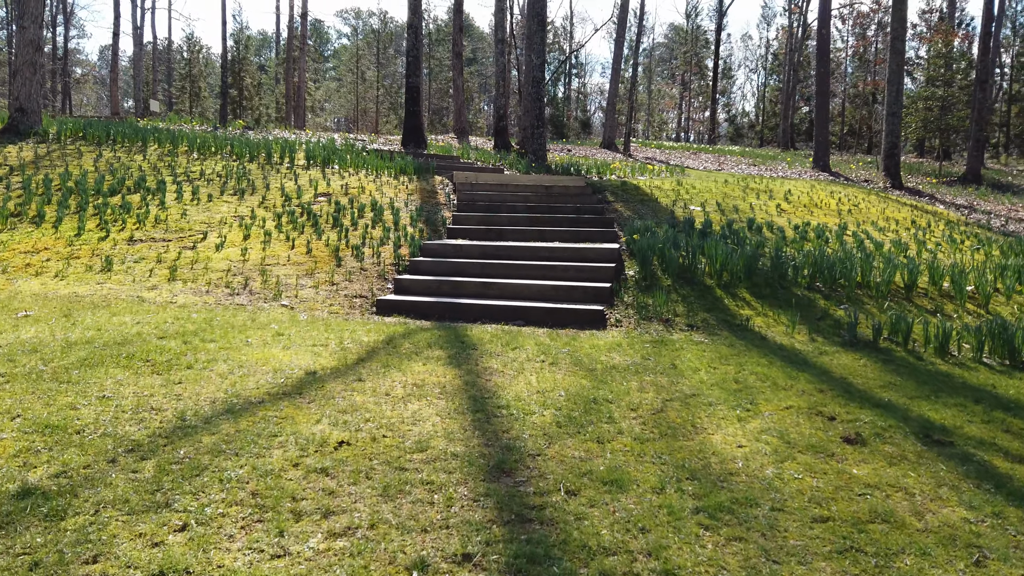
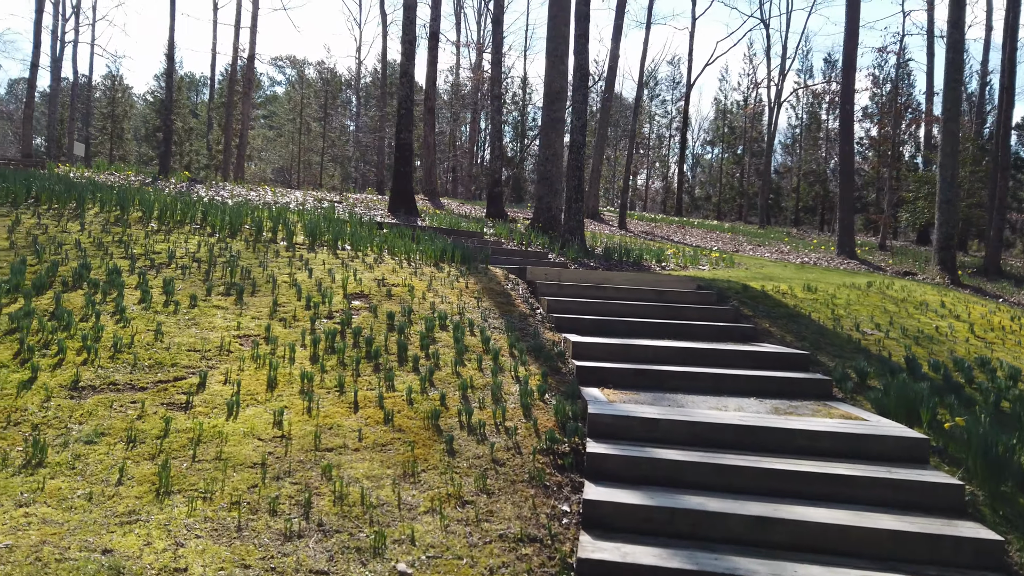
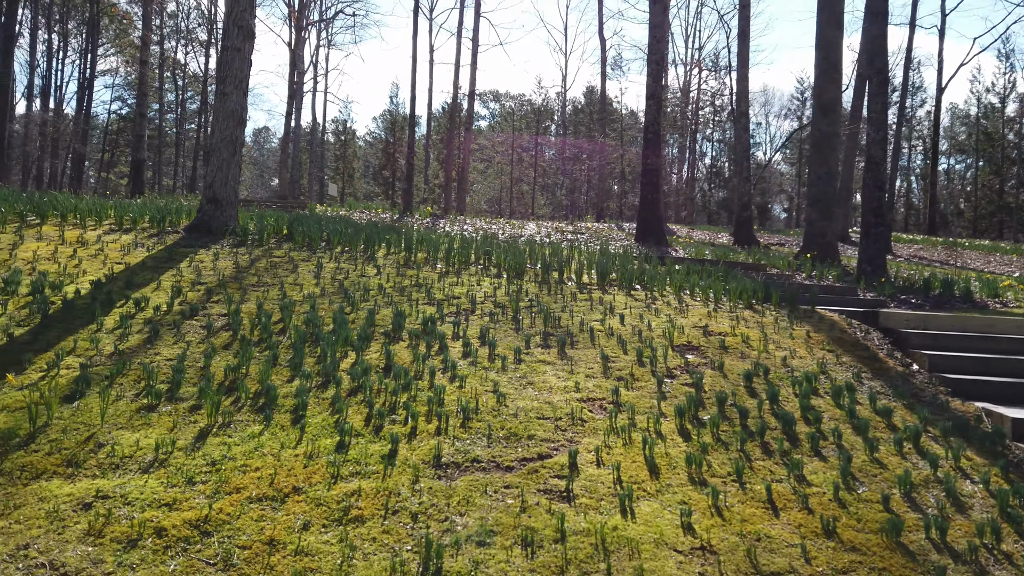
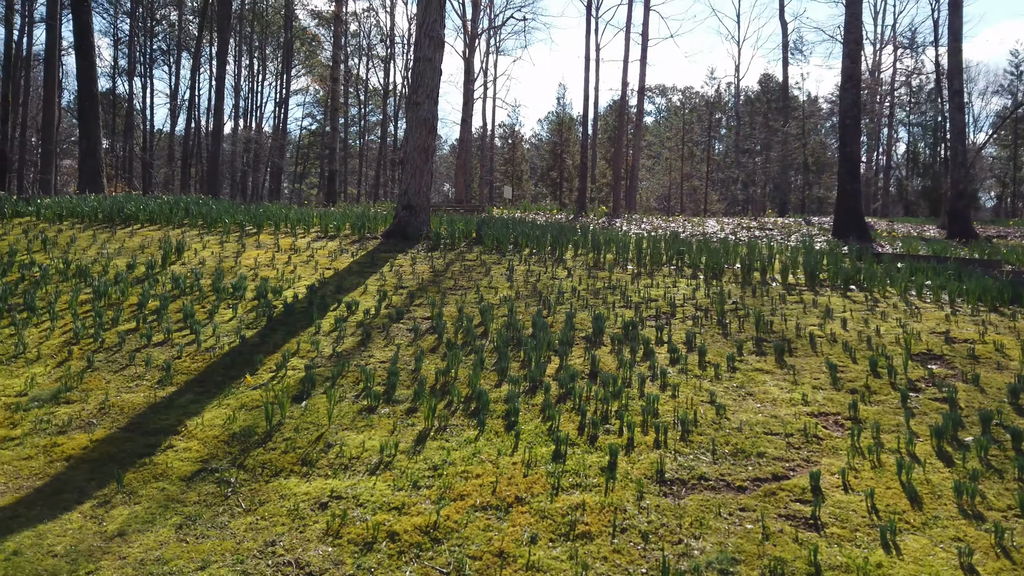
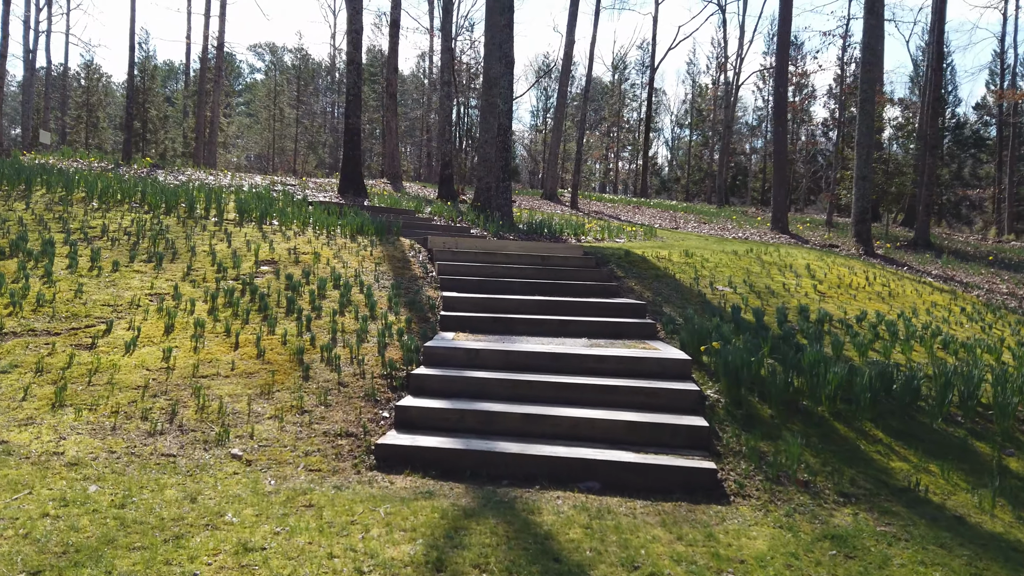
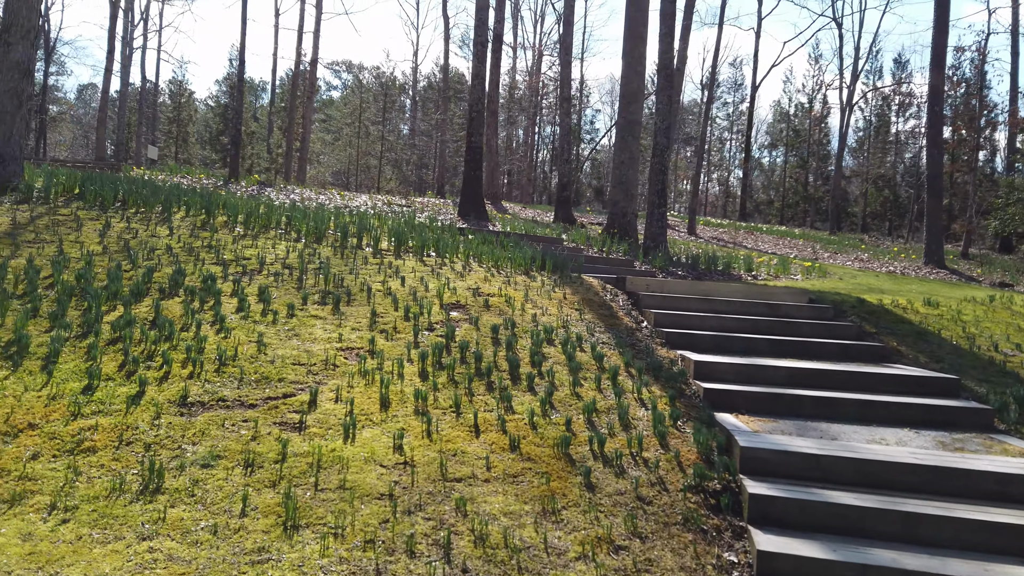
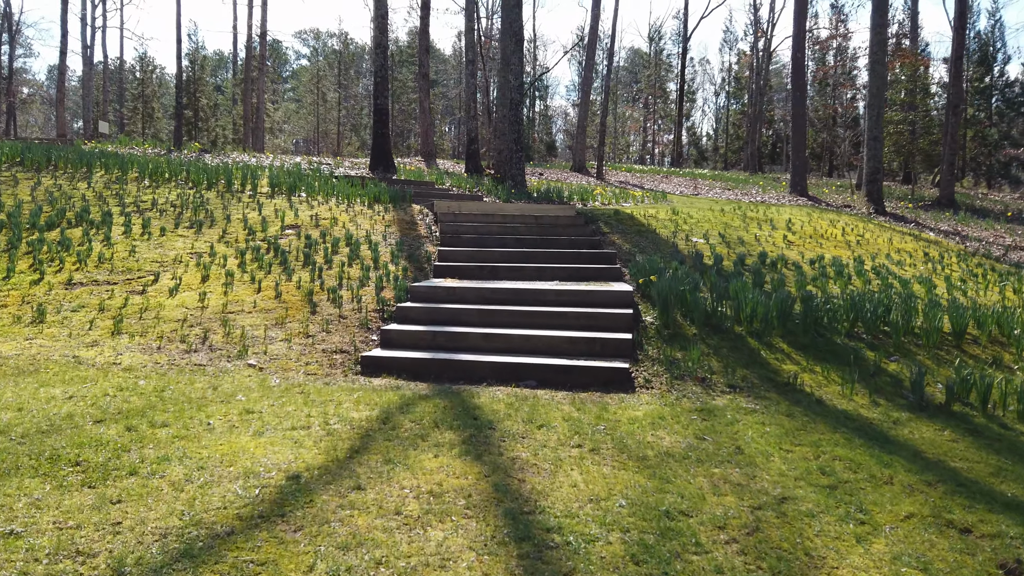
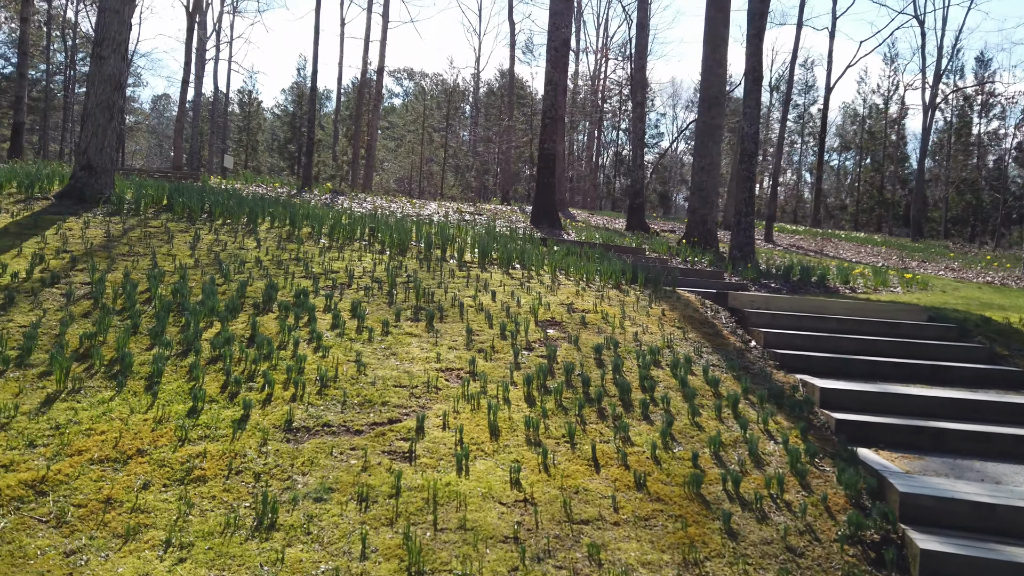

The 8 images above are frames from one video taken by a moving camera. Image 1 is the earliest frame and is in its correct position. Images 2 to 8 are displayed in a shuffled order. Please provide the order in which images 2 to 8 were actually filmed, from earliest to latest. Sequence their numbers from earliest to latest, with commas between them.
7, 5, 2, 6, 8, 3, 4
